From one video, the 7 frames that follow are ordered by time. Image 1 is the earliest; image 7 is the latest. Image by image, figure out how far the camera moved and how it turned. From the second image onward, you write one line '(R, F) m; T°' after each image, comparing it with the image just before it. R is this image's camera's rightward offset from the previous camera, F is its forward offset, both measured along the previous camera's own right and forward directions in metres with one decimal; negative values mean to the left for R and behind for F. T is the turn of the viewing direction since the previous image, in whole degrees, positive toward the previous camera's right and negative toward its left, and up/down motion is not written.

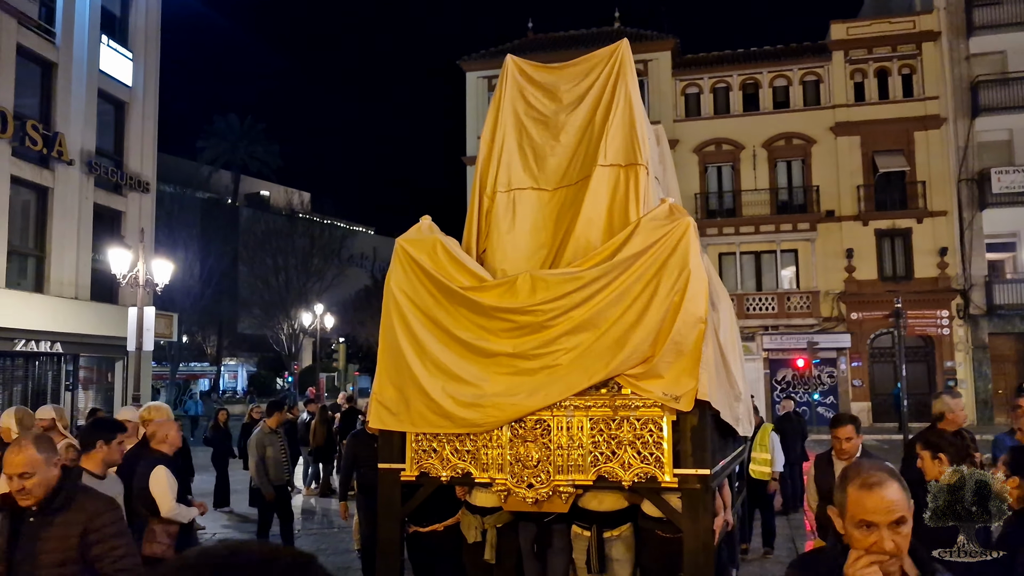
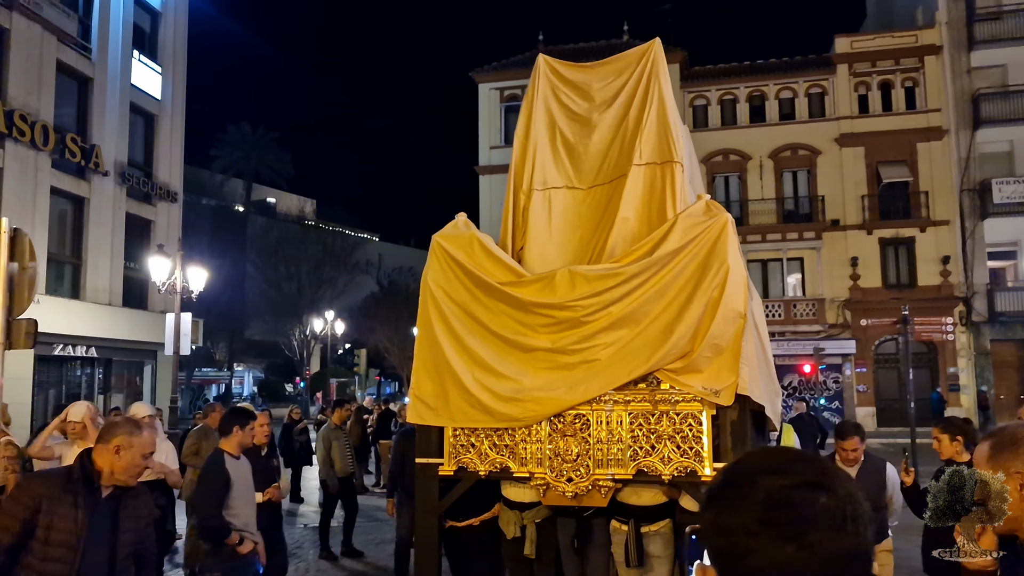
(-0.4, -0.6) m; 0°
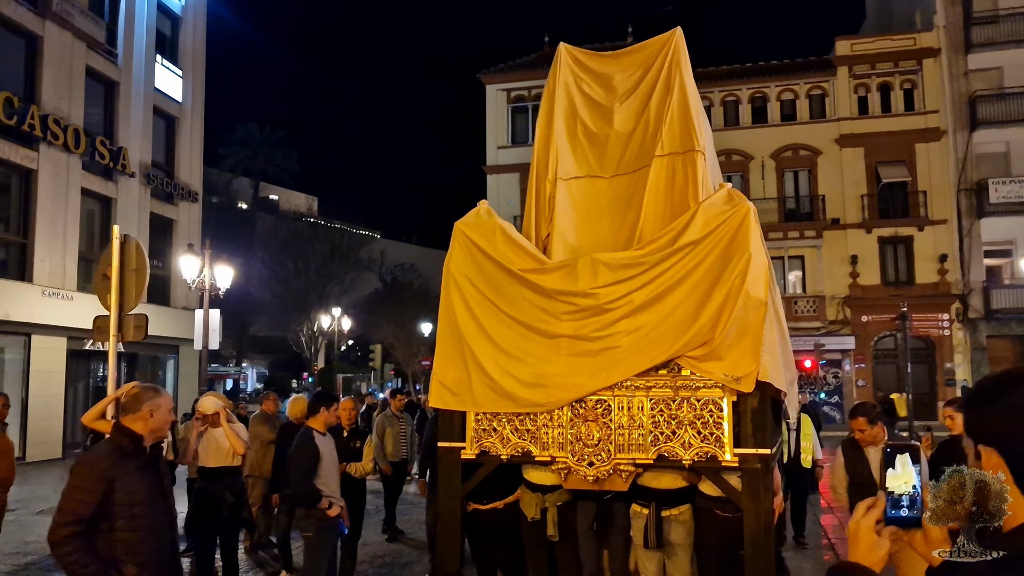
(-0.3, -0.6) m; 0°
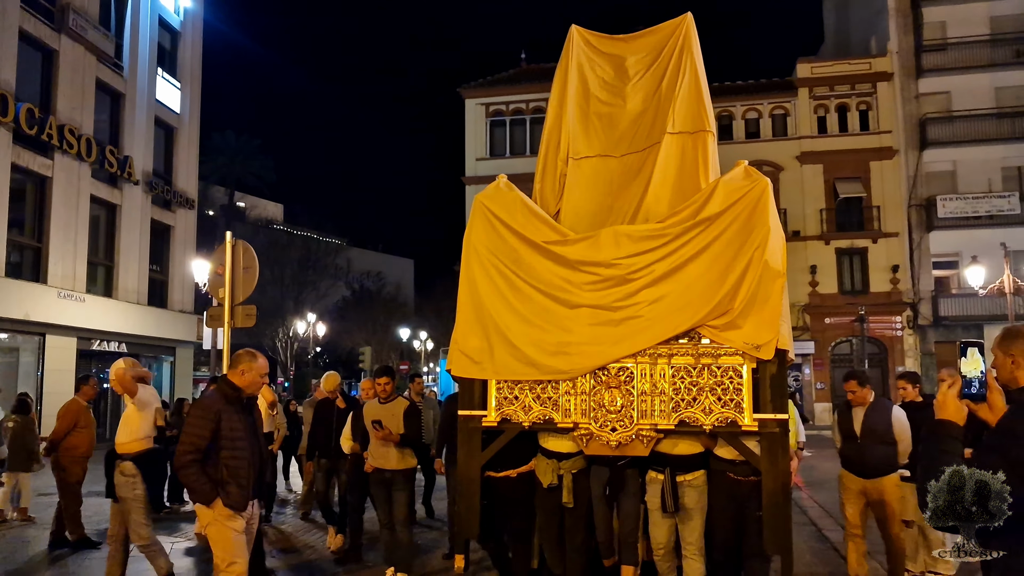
(-0.6, -1.1) m; +3°
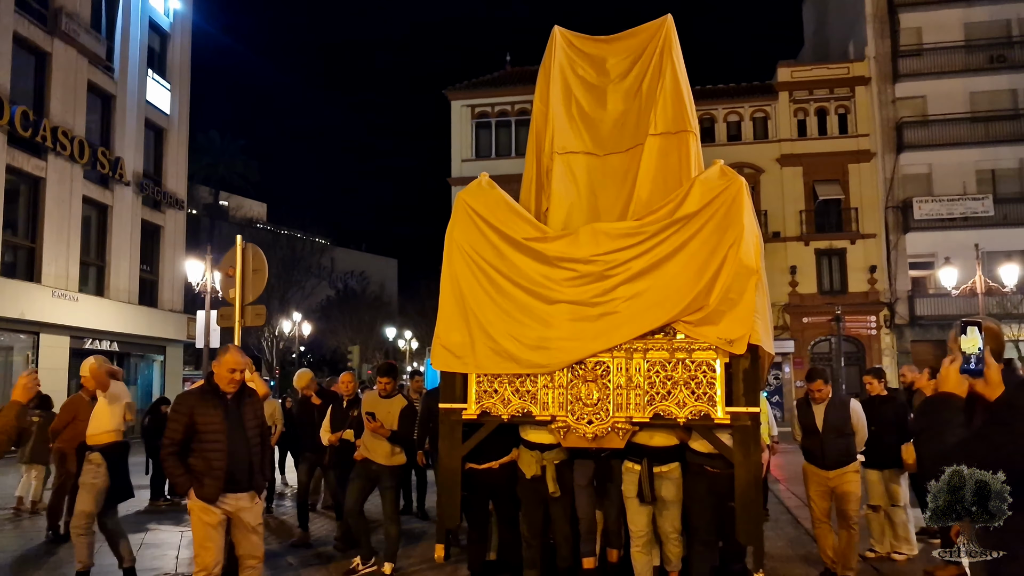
(-0.1, -0.4) m; +1°
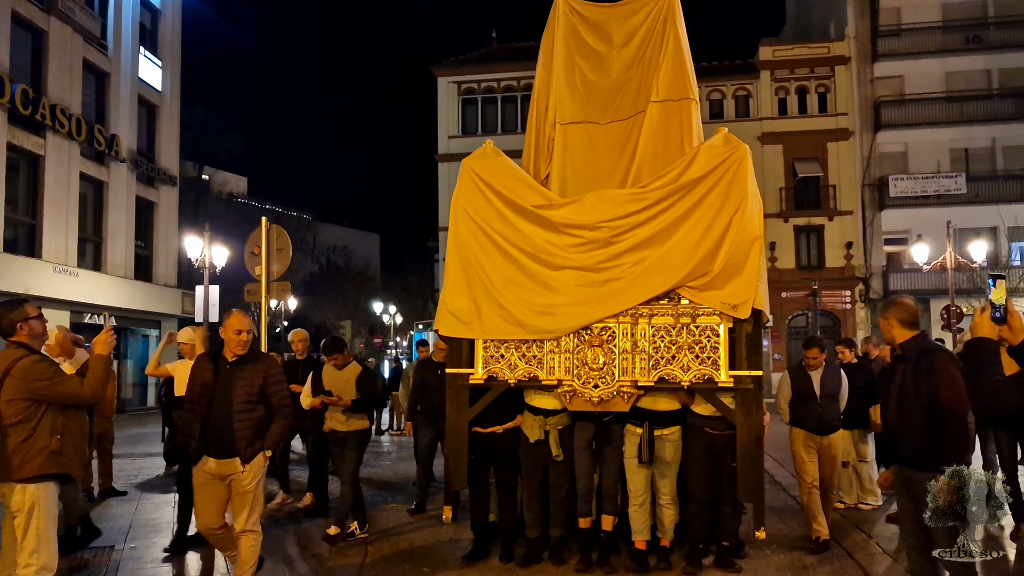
(-0.2, -0.6) m; +1°
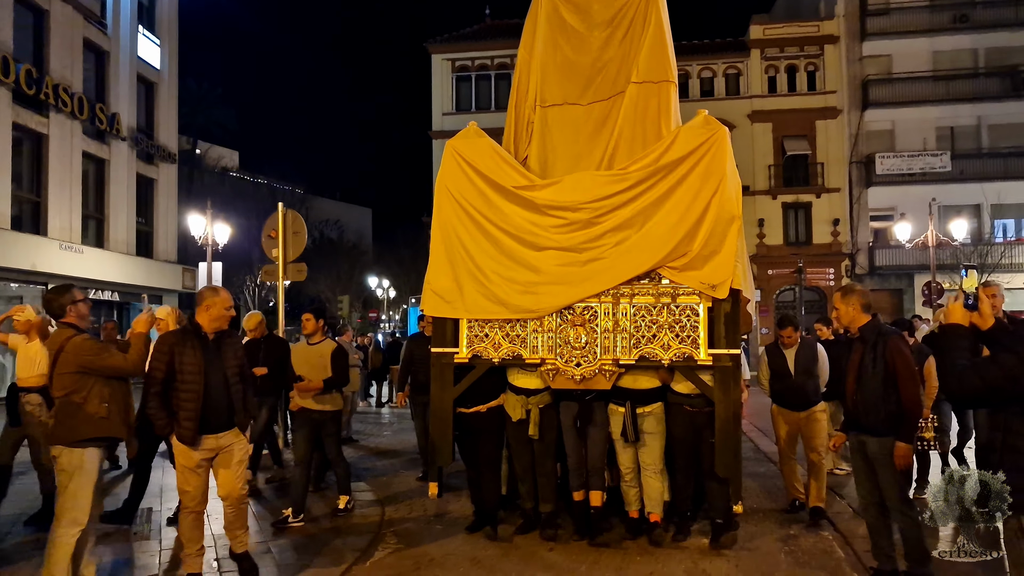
(-0.1, -0.5) m; +1°
